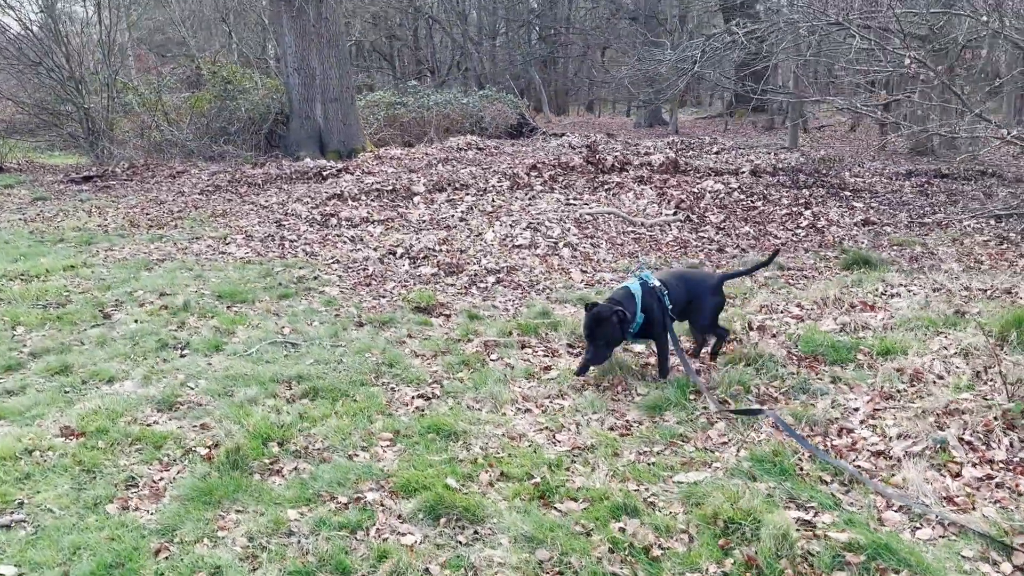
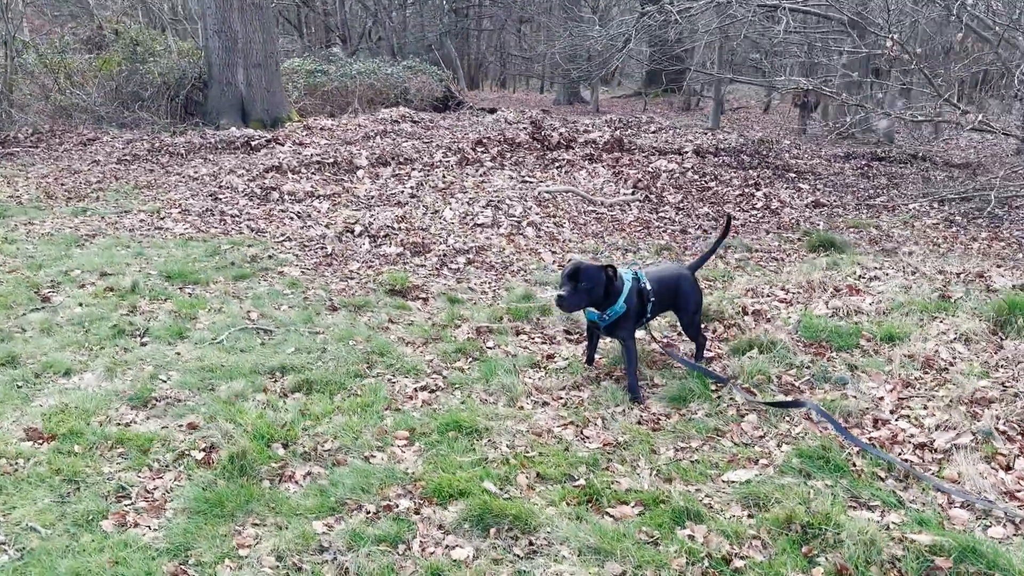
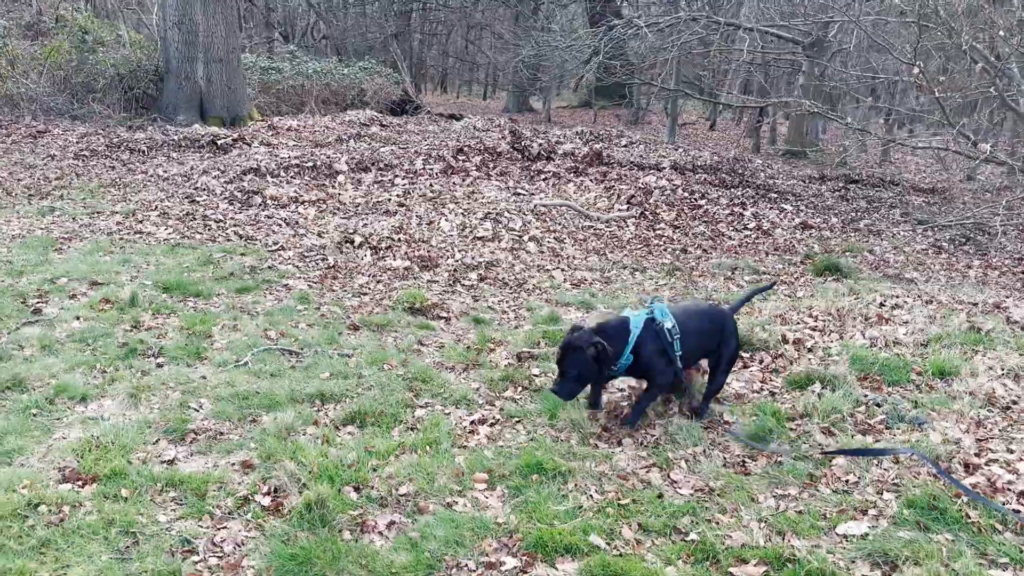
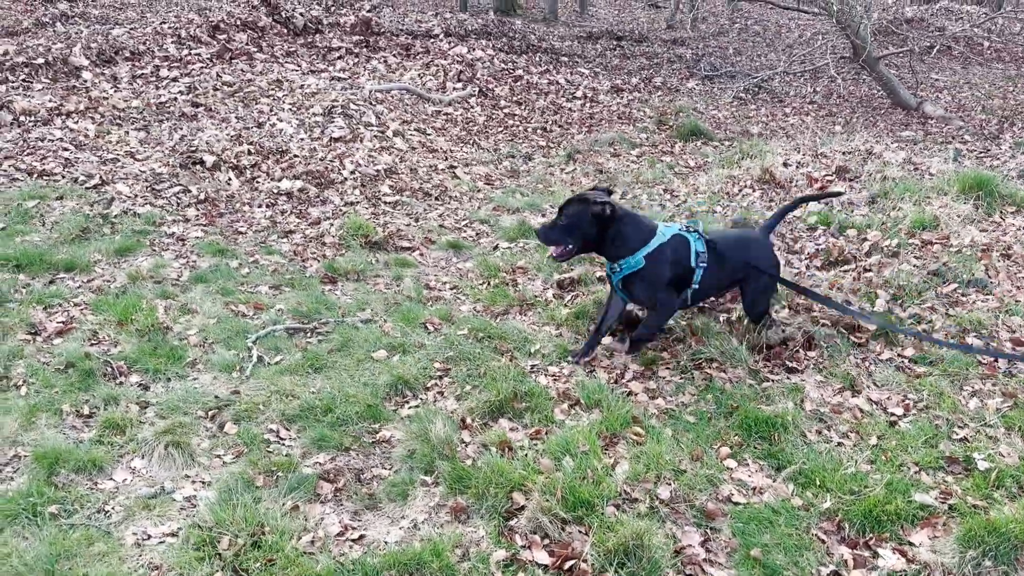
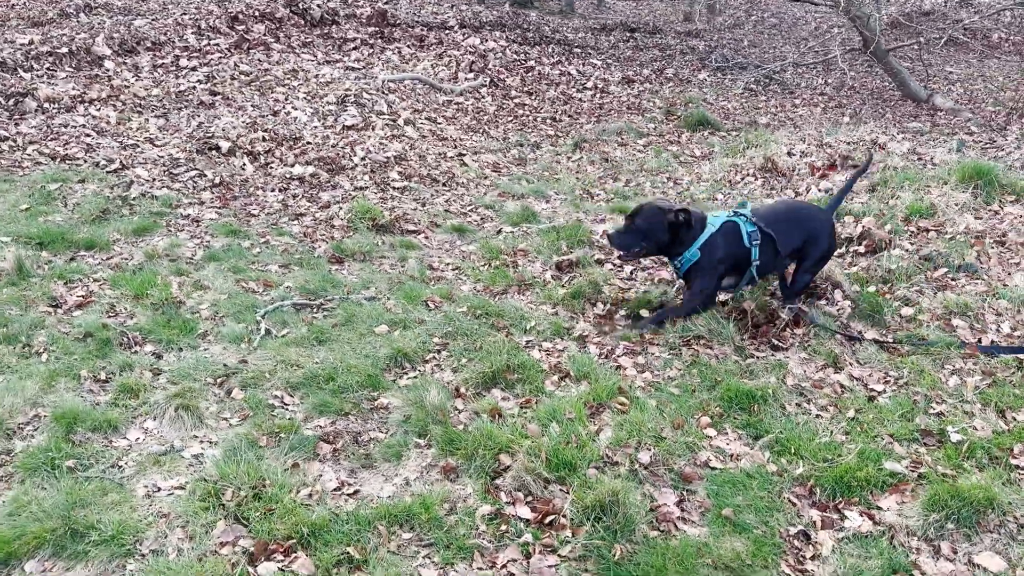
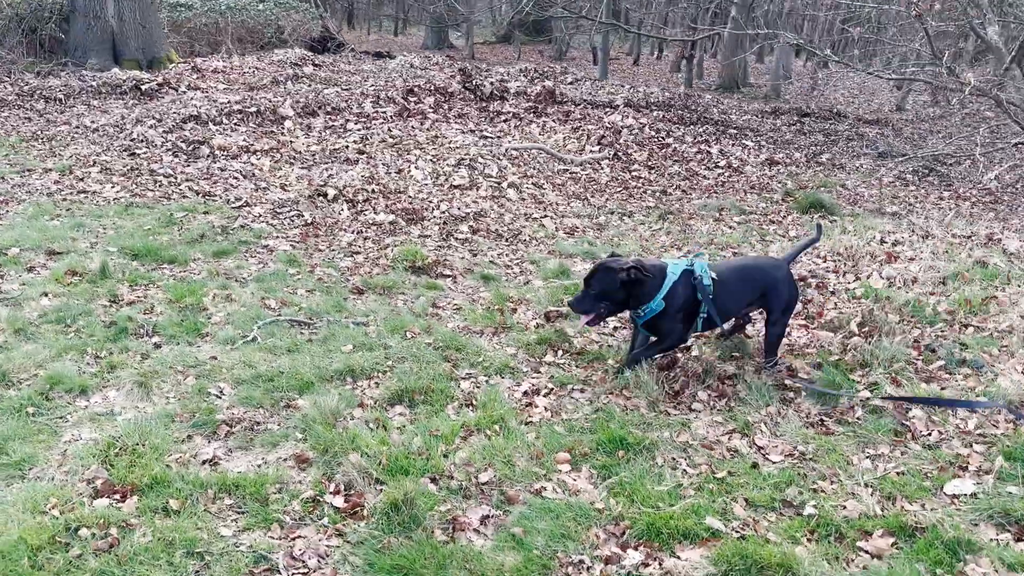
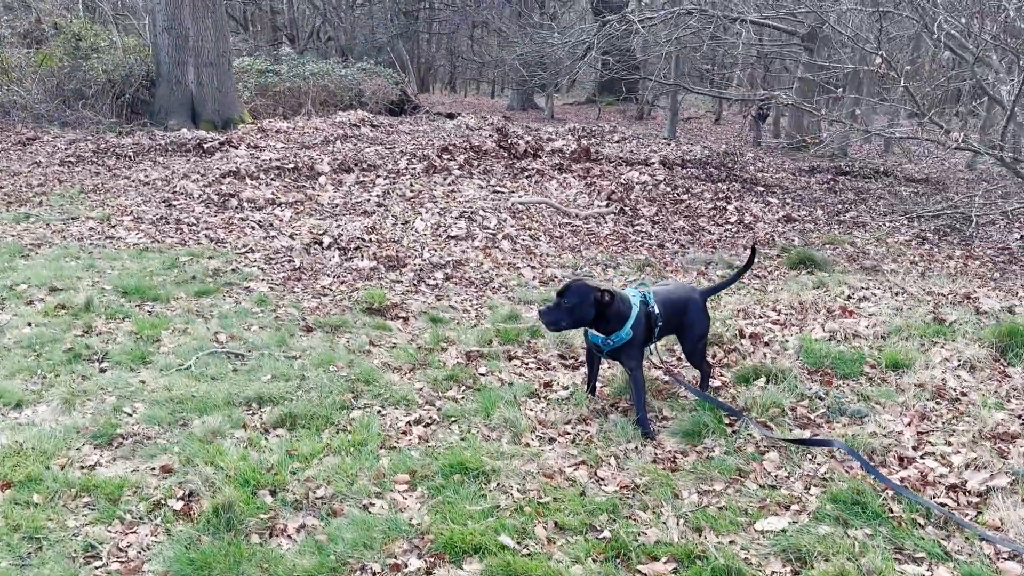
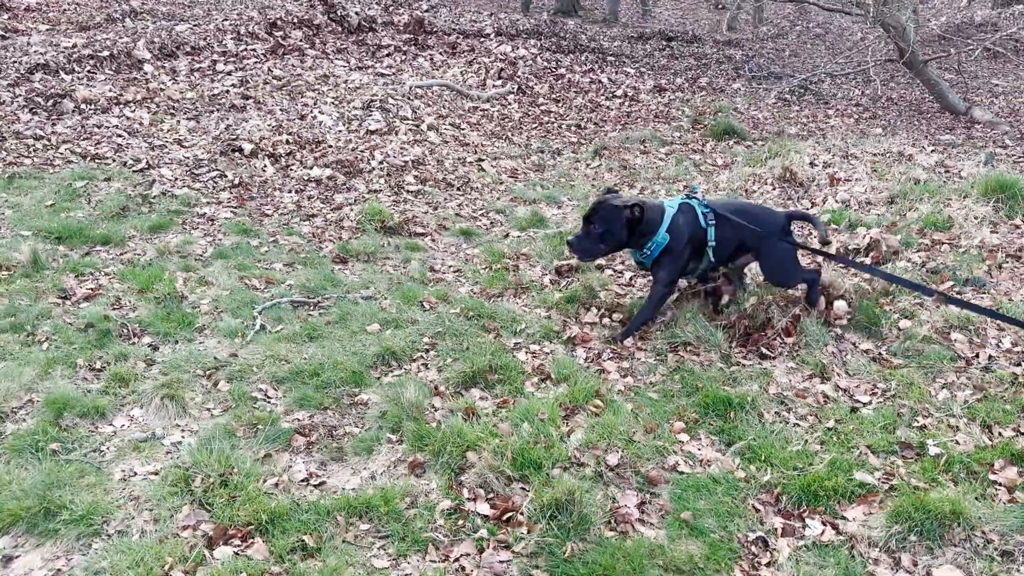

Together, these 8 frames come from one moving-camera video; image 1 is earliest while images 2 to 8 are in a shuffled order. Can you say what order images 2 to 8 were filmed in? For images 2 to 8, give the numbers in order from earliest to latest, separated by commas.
2, 7, 3, 6, 8, 5, 4
